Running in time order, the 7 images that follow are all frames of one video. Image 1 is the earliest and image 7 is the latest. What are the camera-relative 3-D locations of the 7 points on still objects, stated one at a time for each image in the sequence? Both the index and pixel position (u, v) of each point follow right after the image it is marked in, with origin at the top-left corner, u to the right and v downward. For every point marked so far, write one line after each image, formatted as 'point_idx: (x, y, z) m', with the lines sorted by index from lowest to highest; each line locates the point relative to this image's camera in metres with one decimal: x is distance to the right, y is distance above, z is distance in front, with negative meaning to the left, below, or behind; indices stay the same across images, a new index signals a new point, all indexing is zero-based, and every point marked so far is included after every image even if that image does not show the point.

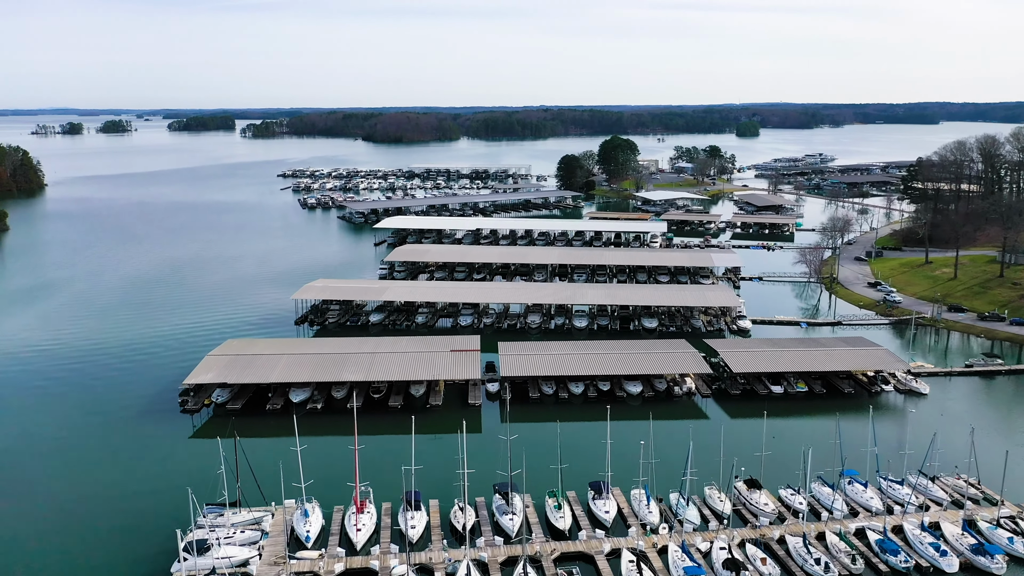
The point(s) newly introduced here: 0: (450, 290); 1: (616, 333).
0: (-1.5, -0.1, +20.0) m
1: (+2.3, -1.0, +18.8) m
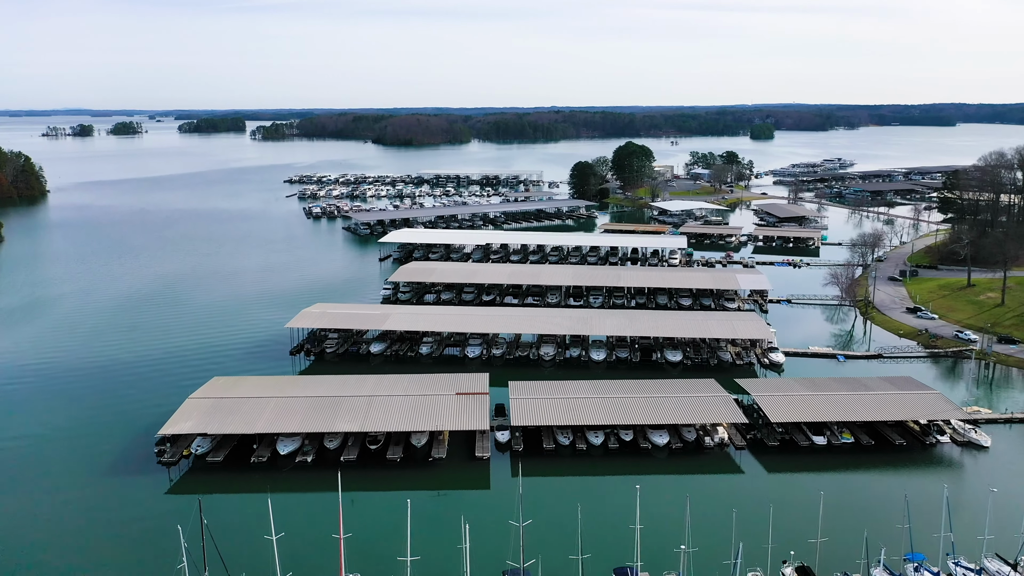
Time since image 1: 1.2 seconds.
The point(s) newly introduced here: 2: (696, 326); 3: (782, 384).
0: (-1.2, -0.7, +18.6) m
1: (+2.6, -1.7, +17.3) m
2: (+3.9, -0.8, +17.9) m
3: (+4.8, -1.7, +14.8) m
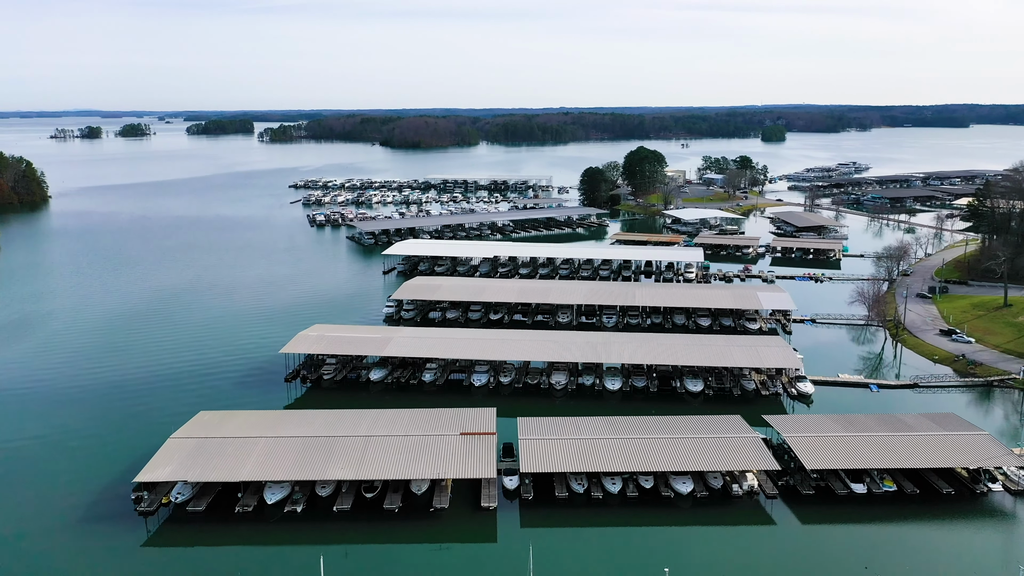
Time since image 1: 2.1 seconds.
0: (-1.0, -1.1, +17.4) m
1: (+2.7, -2.1, +16.2) m
2: (+4.1, -1.3, +16.7) m
3: (+4.9, -2.2, +13.6) m
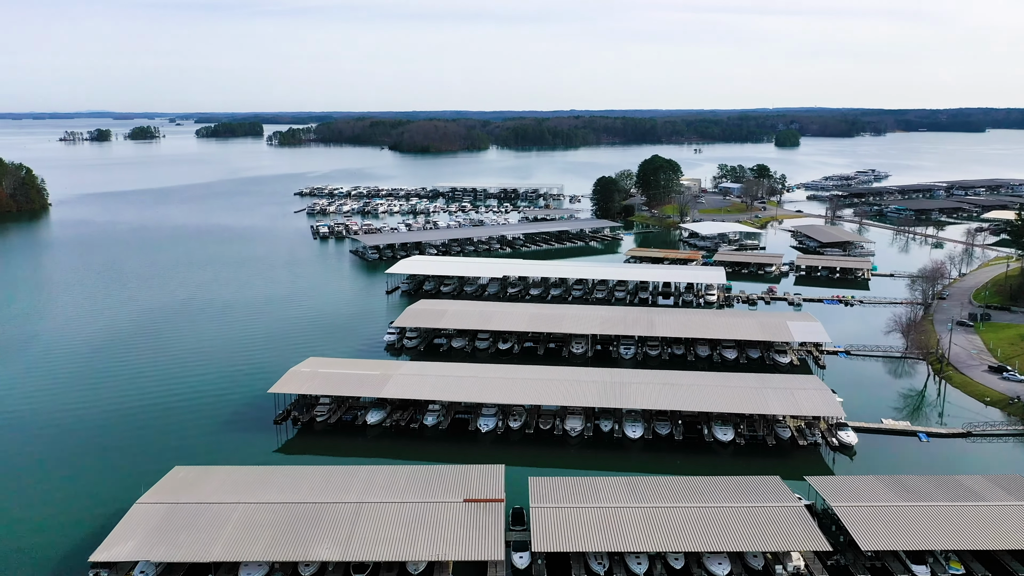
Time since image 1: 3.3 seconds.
0: (-0.8, -1.8, +15.9) m
1: (+2.9, -2.8, +14.6) m
2: (+4.3, -2.0, +15.2) m
3: (+5.1, -2.9, +12.0) m
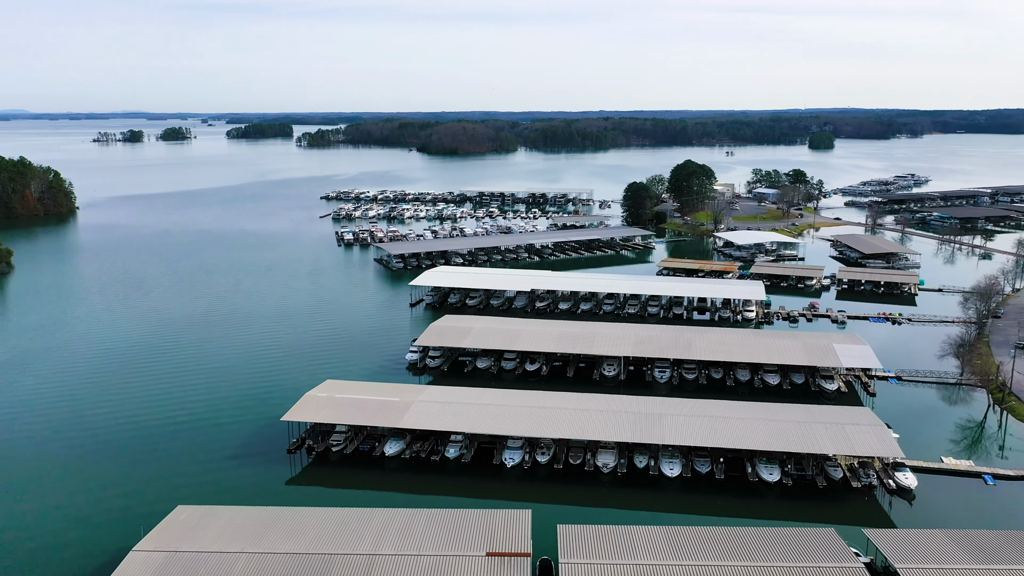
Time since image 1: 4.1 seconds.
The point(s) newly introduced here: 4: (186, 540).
0: (-0.3, -2.2, +14.9) m
1: (+3.4, -3.2, +13.5) m
2: (+4.8, -2.4, +14.0) m
3: (+5.4, -3.3, +10.8) m
4: (-4.3, -3.3, +10.9) m
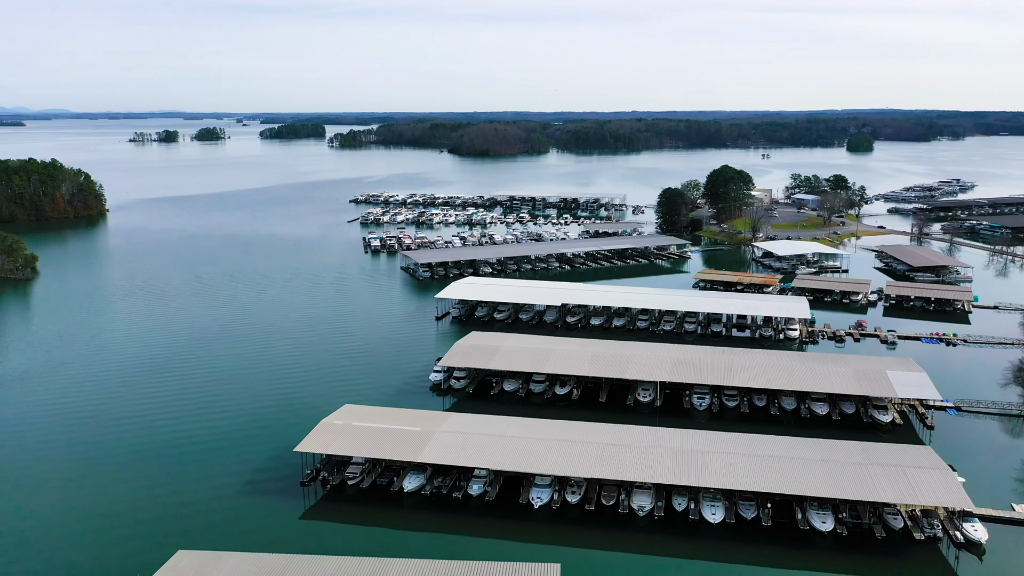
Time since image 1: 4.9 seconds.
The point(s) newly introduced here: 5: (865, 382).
0: (+0.1, -2.6, +13.9) m
1: (+3.8, -3.7, +12.3) m
2: (+5.2, -2.9, +12.8) m
3: (+5.7, -3.8, +9.6) m
4: (-3.9, -3.6, +10.0) m
5: (+7.2, -1.9, +17.2) m
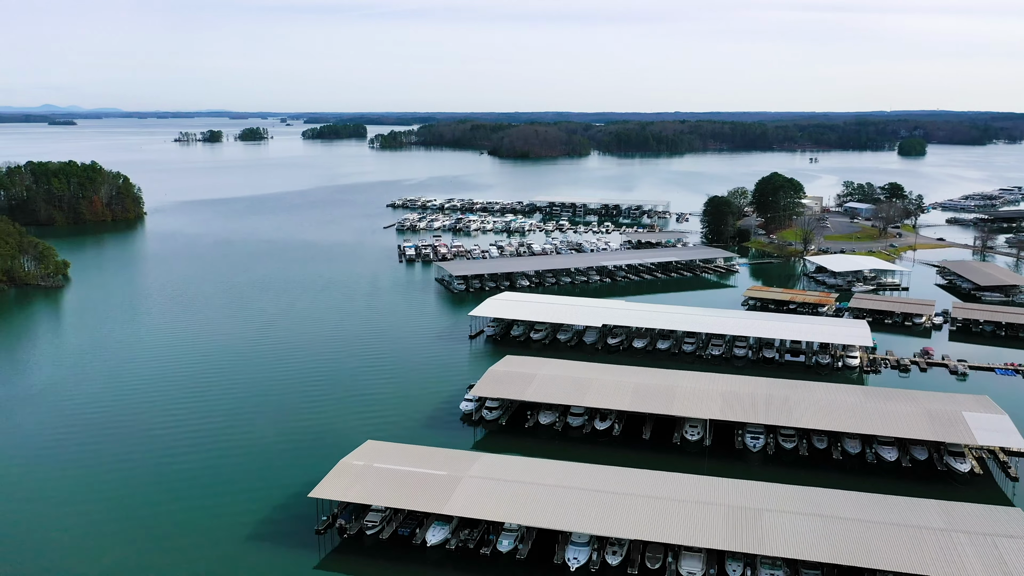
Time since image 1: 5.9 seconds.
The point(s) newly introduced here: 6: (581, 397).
0: (+0.7, -3.1, +12.6) m
1: (+4.2, -4.3, +10.8) m
2: (+5.7, -3.5, +11.2) m
3: (+6.0, -4.4, +8.0) m
4: (-3.6, -4.1, +8.8) m
5: (+7.9, -2.5, +15.5) m
6: (+1.4, -2.2, +17.2) m
